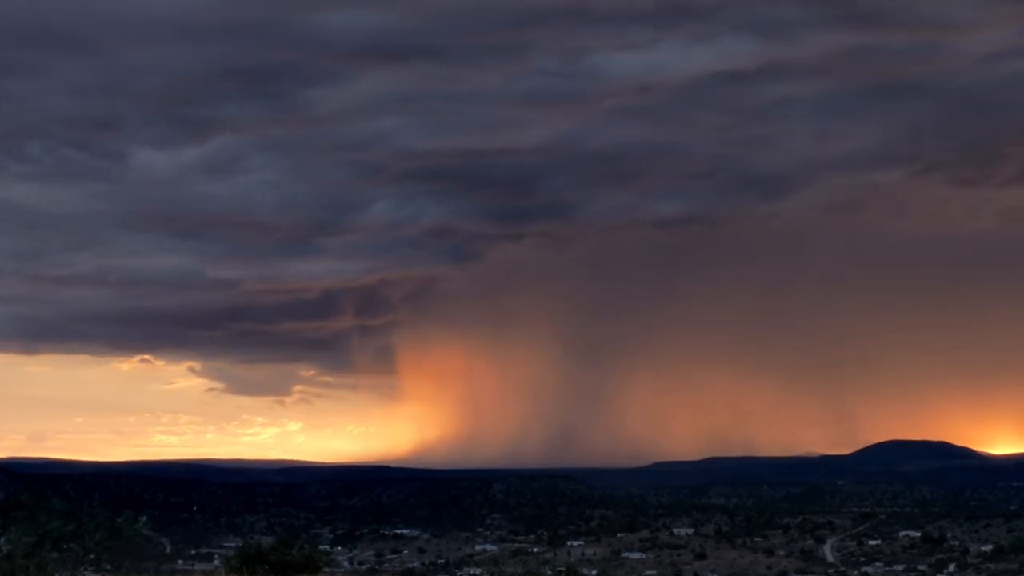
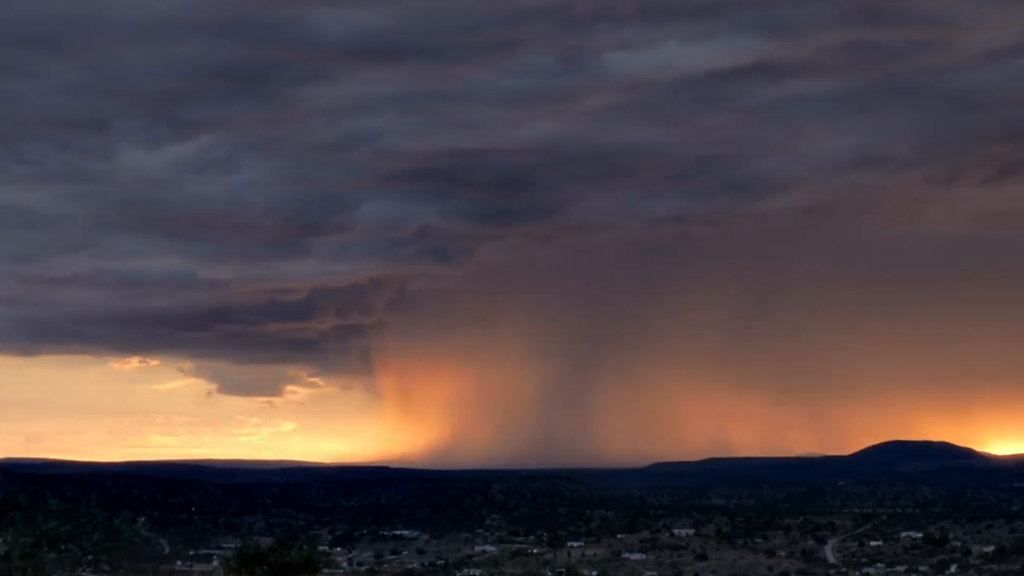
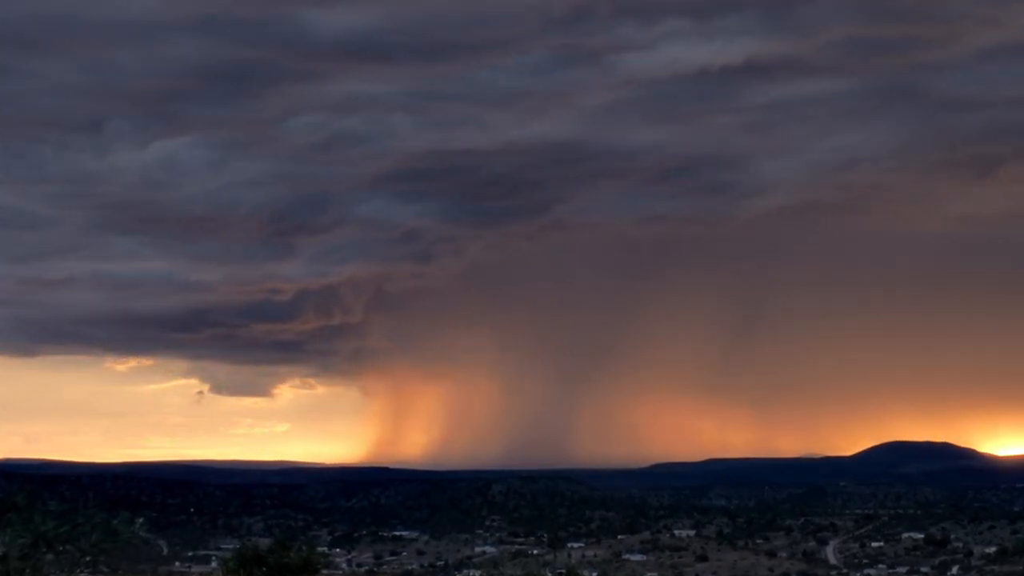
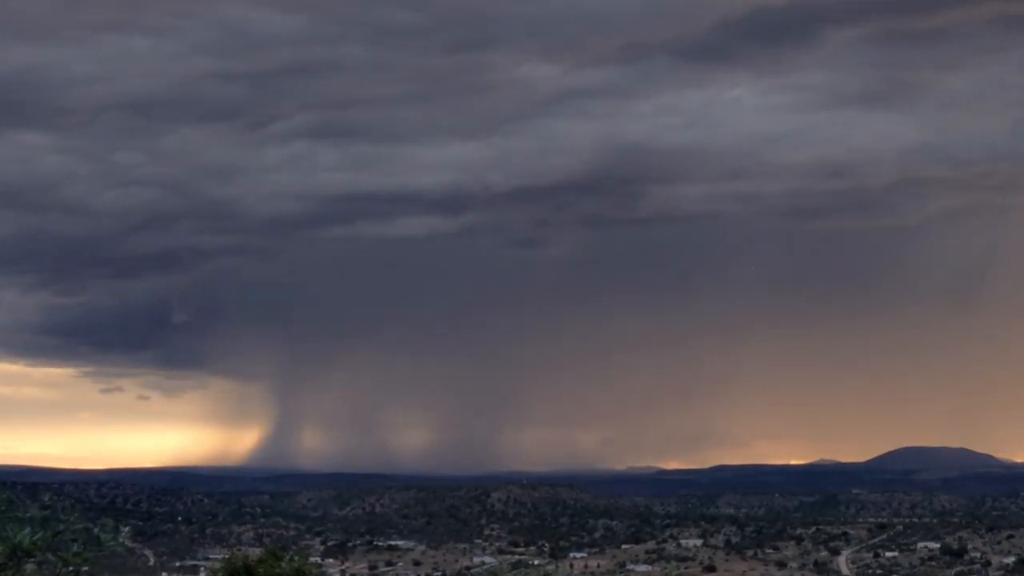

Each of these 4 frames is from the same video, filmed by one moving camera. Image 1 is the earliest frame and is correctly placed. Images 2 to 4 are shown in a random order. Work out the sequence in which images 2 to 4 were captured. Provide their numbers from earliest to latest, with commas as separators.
2, 3, 4
